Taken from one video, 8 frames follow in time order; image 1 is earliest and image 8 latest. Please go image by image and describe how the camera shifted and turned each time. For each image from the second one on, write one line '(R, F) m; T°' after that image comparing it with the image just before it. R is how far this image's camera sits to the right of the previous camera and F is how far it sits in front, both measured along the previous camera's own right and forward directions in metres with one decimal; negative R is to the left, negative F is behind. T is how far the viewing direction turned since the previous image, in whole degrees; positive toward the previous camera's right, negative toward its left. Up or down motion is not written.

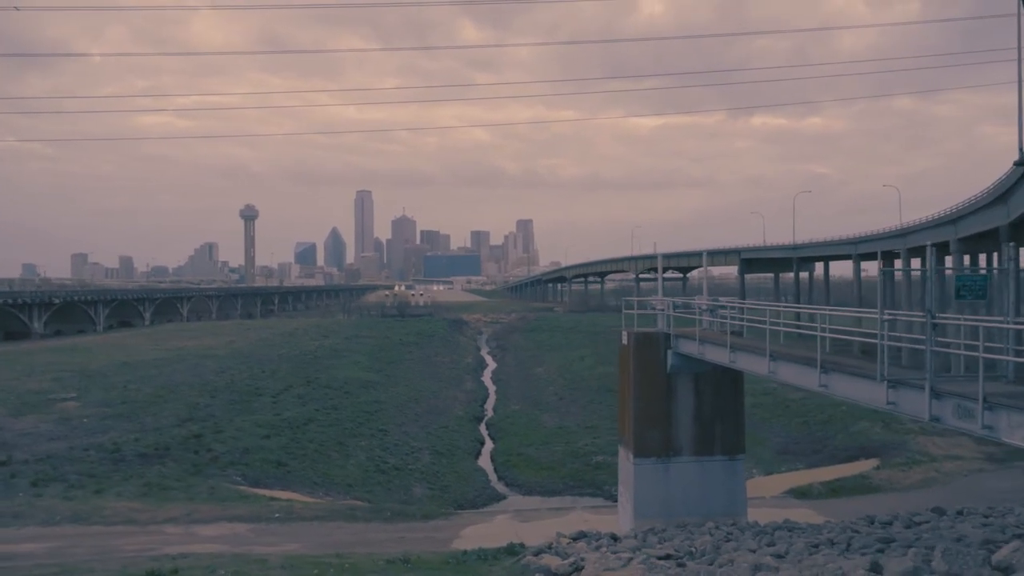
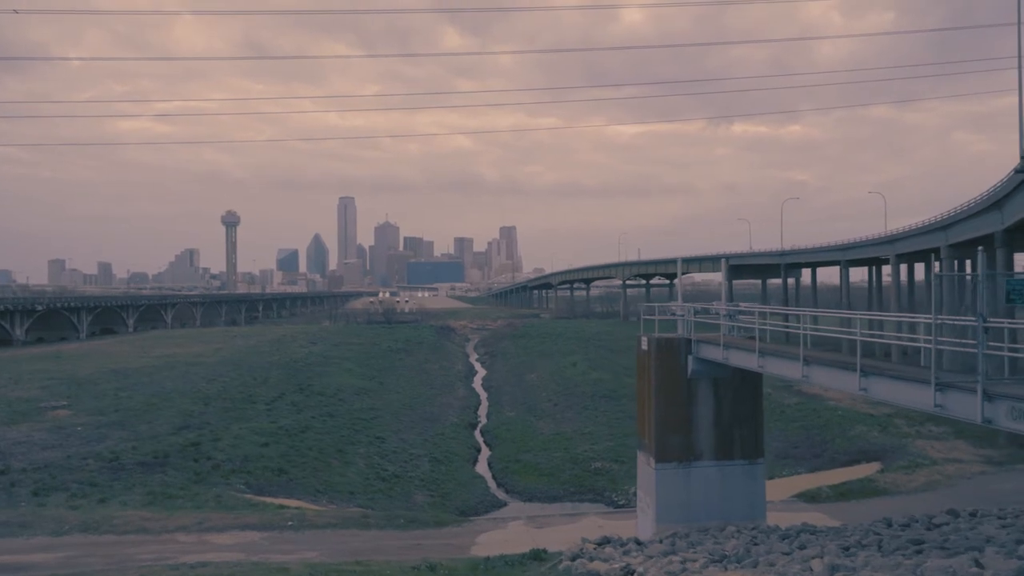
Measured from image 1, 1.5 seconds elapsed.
(-0.7, 0.0) m; +1°
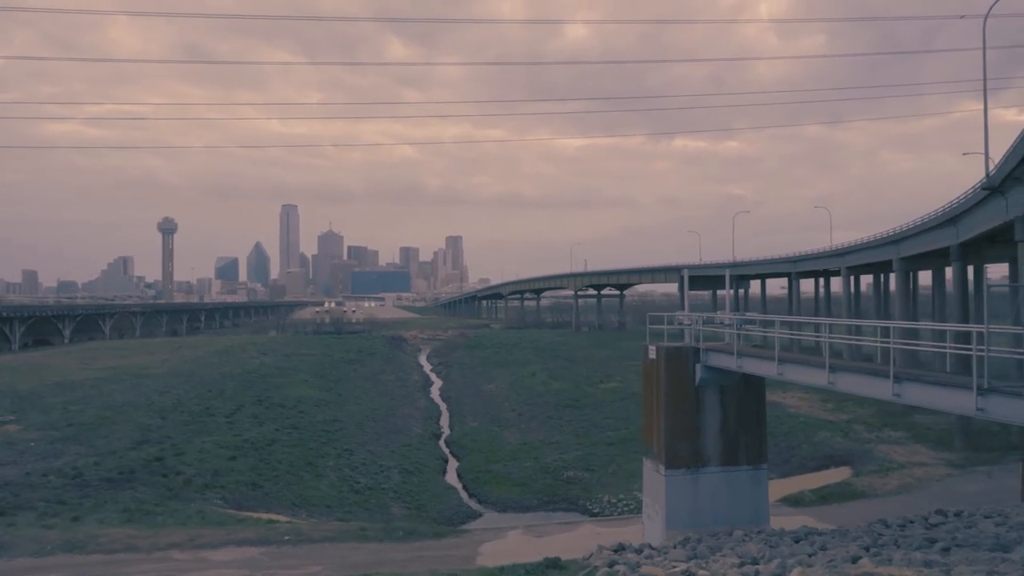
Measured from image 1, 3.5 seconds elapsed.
(-1.2, 0.0) m; +4°
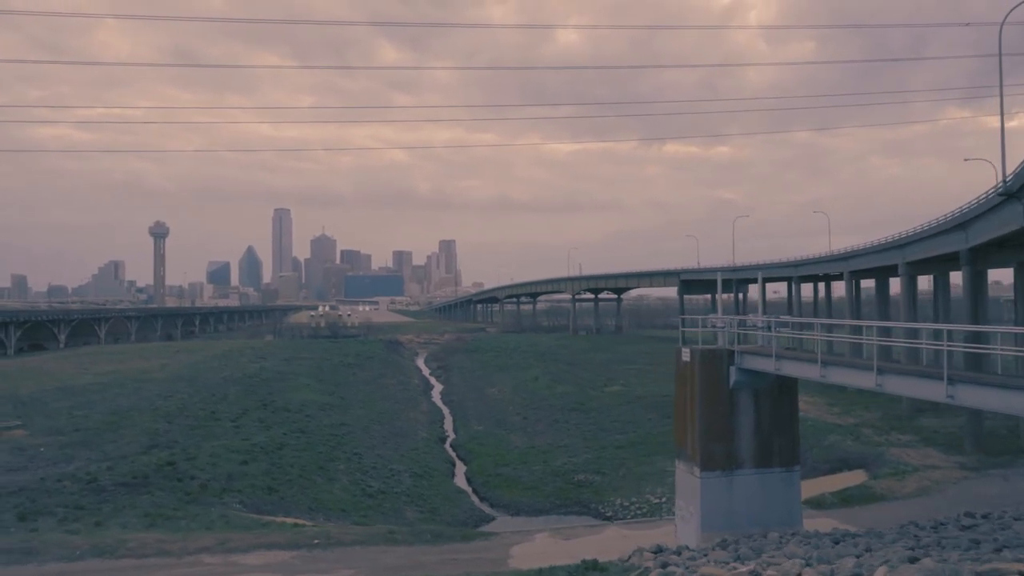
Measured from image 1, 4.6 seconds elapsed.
(-0.8, 0.0) m; +1°
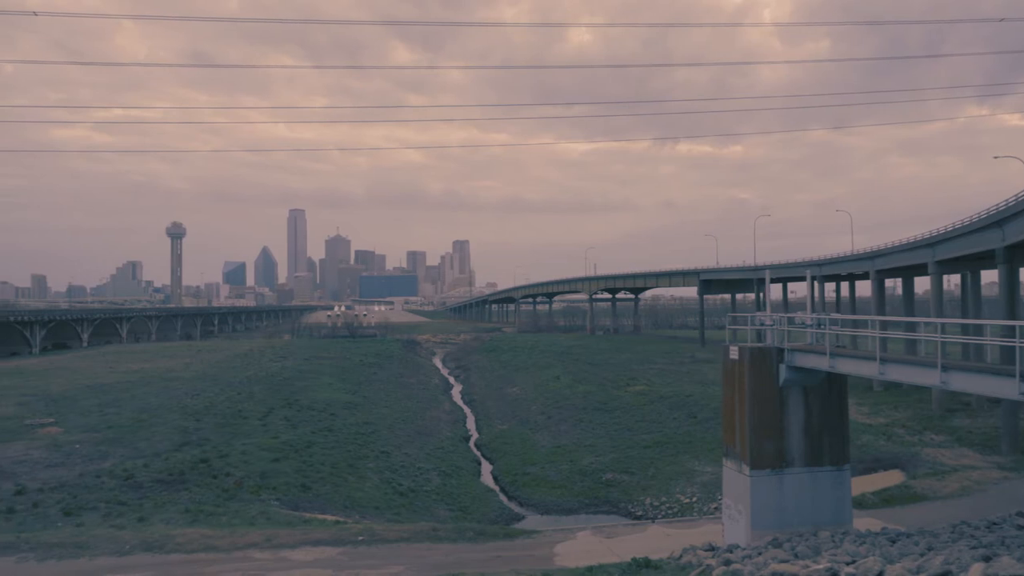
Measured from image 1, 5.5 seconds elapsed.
(-0.6, 0.0) m; -1°
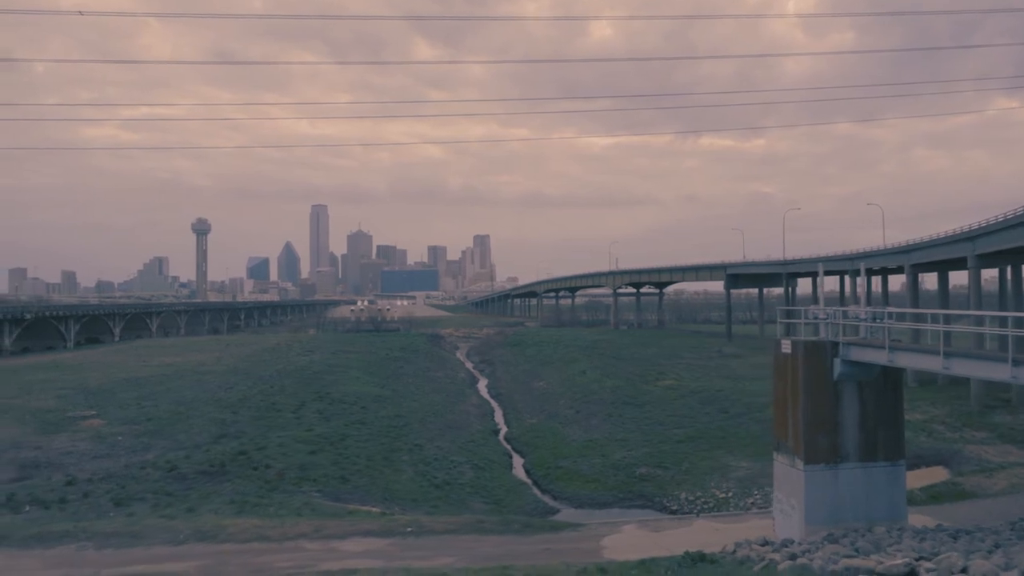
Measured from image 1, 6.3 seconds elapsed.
(-0.5, 0.0) m; -2°
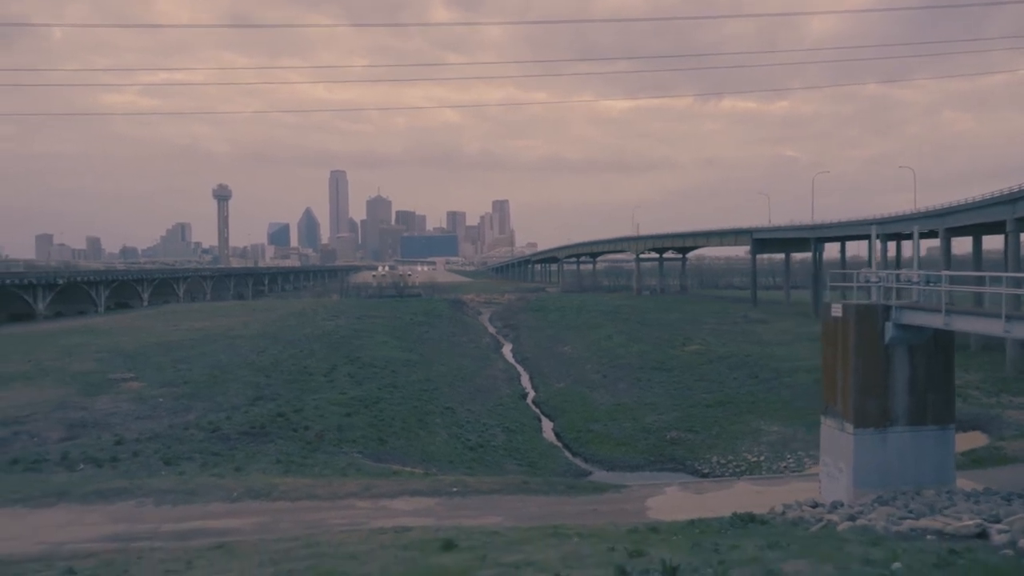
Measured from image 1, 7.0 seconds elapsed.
(-0.5, 0.0) m; -2°
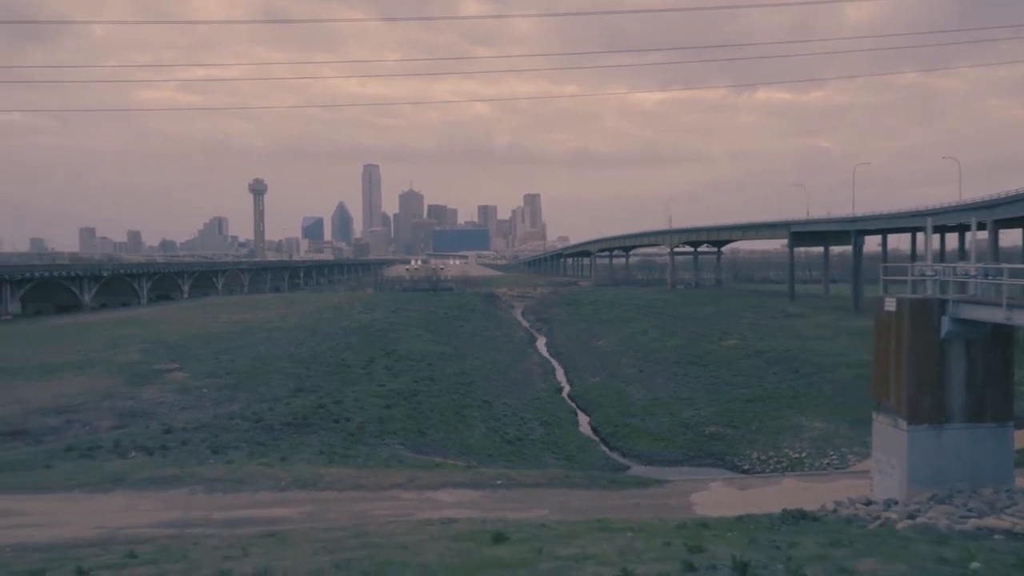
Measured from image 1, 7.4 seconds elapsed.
(-0.3, 0.0) m; -2°
